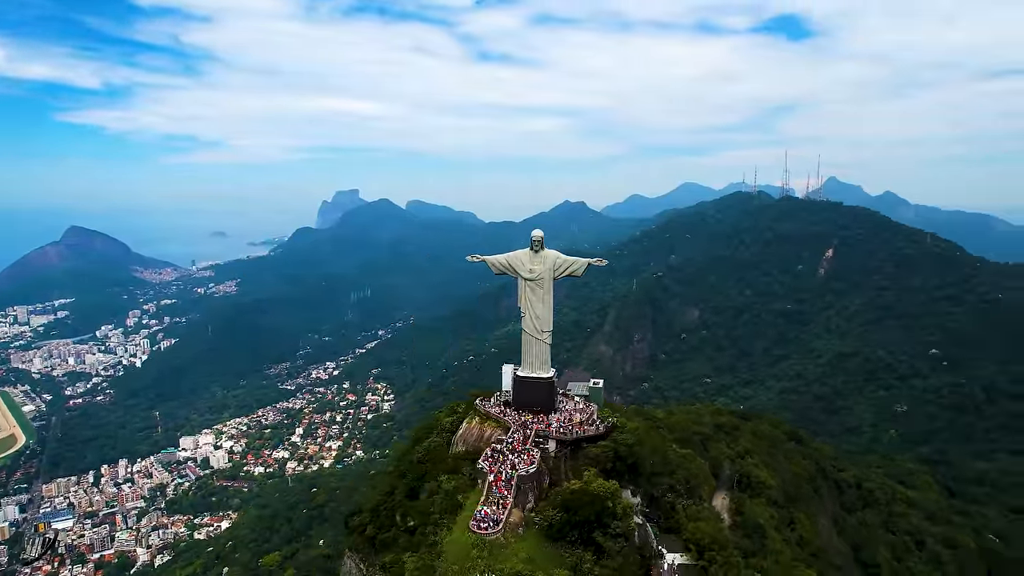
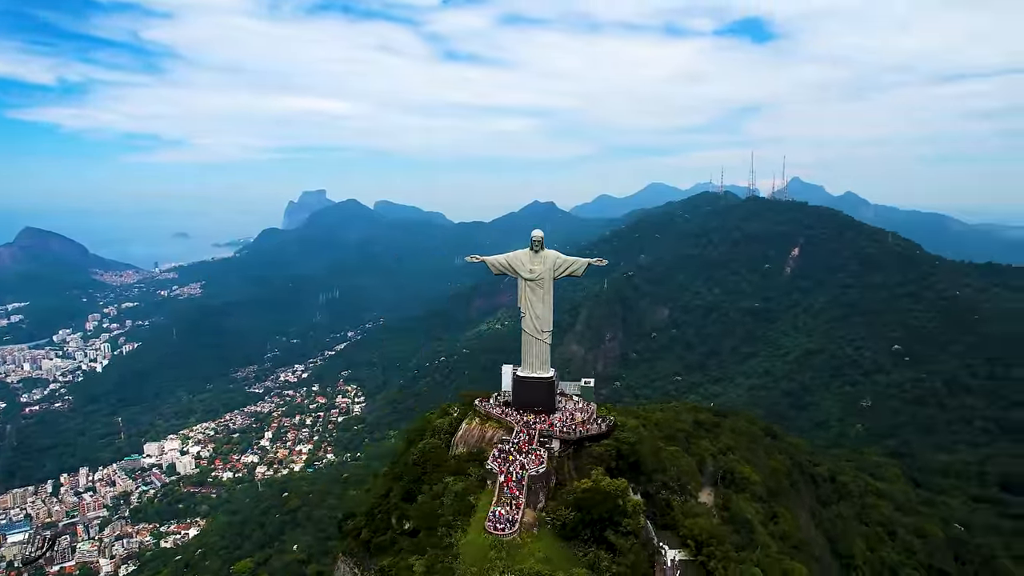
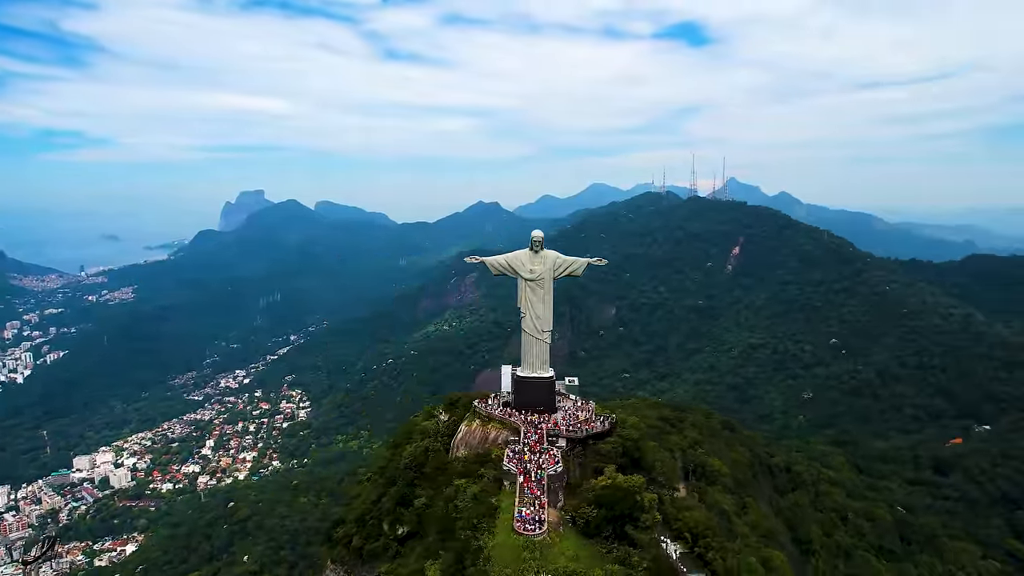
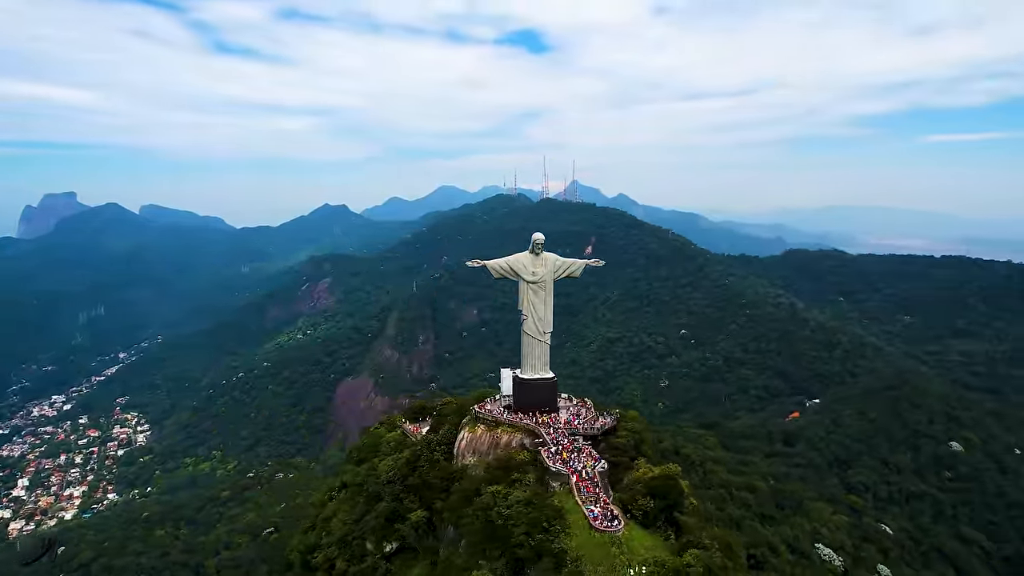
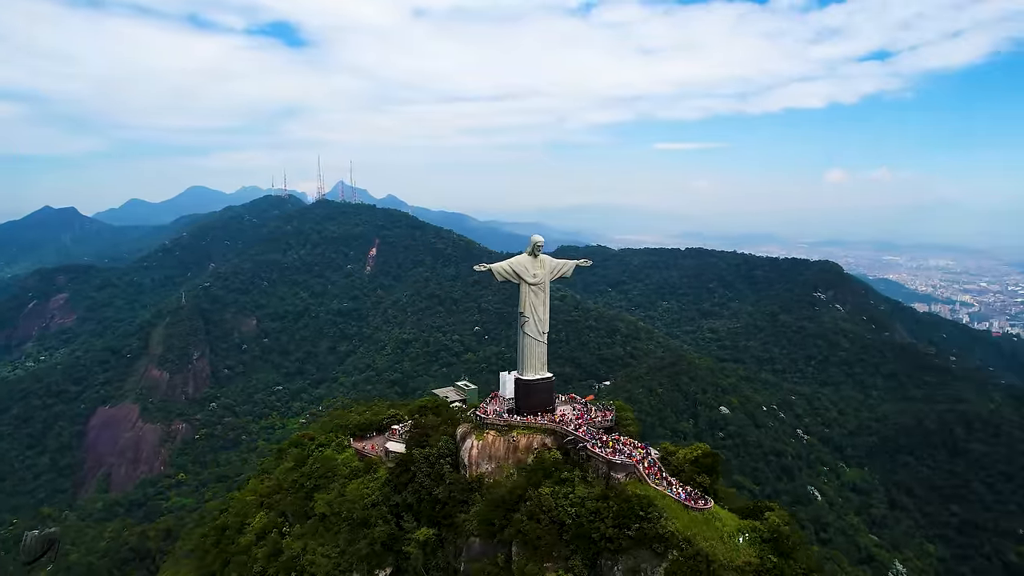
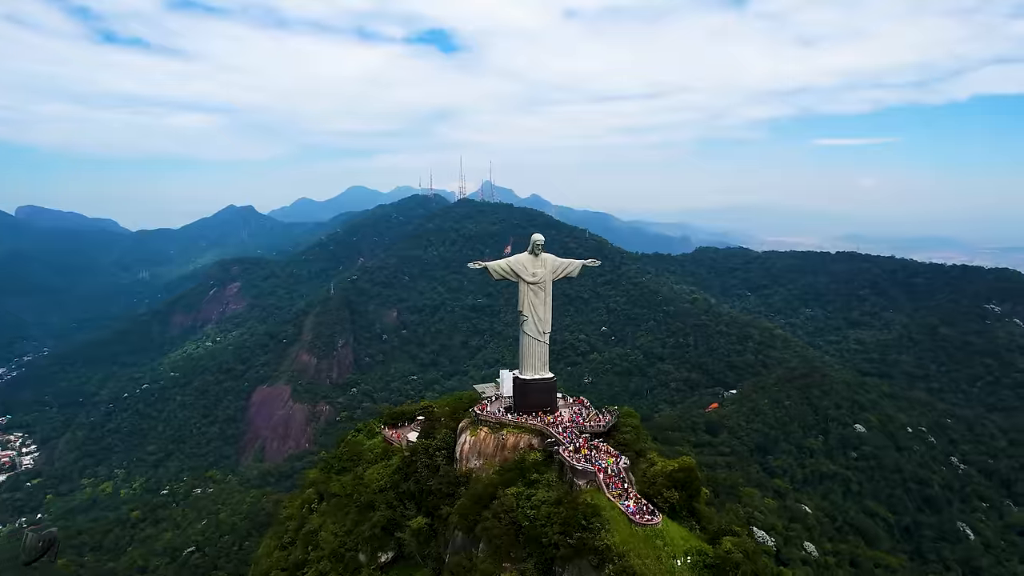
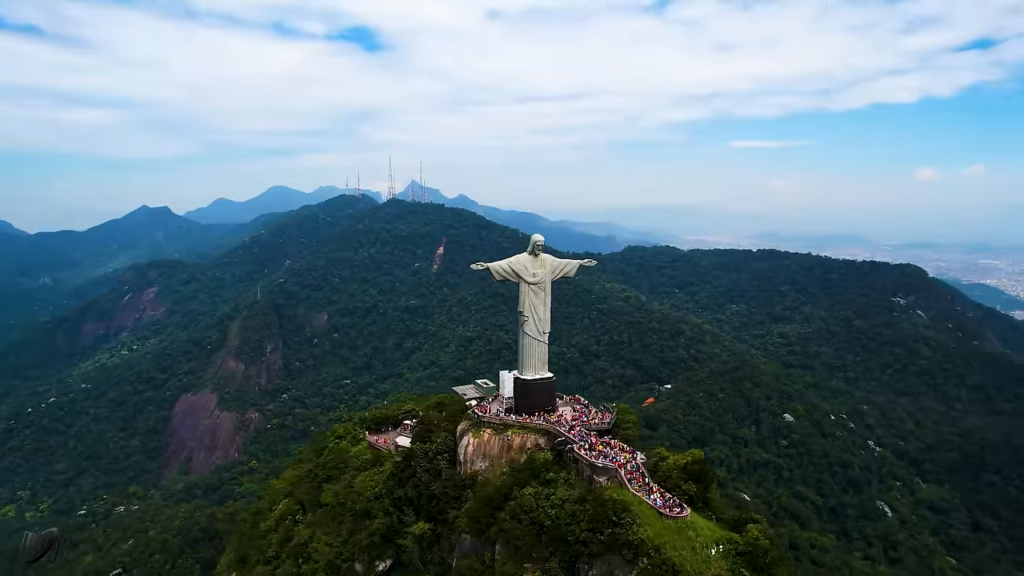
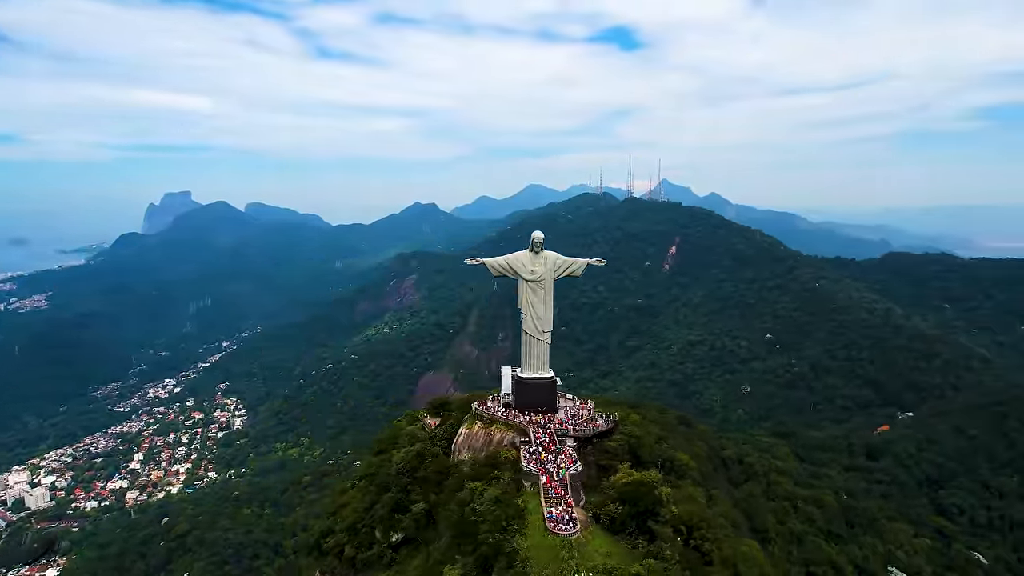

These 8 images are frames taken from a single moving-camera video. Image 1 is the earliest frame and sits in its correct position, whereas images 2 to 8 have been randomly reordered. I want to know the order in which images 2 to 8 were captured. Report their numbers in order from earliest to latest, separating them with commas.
2, 3, 8, 4, 6, 7, 5
